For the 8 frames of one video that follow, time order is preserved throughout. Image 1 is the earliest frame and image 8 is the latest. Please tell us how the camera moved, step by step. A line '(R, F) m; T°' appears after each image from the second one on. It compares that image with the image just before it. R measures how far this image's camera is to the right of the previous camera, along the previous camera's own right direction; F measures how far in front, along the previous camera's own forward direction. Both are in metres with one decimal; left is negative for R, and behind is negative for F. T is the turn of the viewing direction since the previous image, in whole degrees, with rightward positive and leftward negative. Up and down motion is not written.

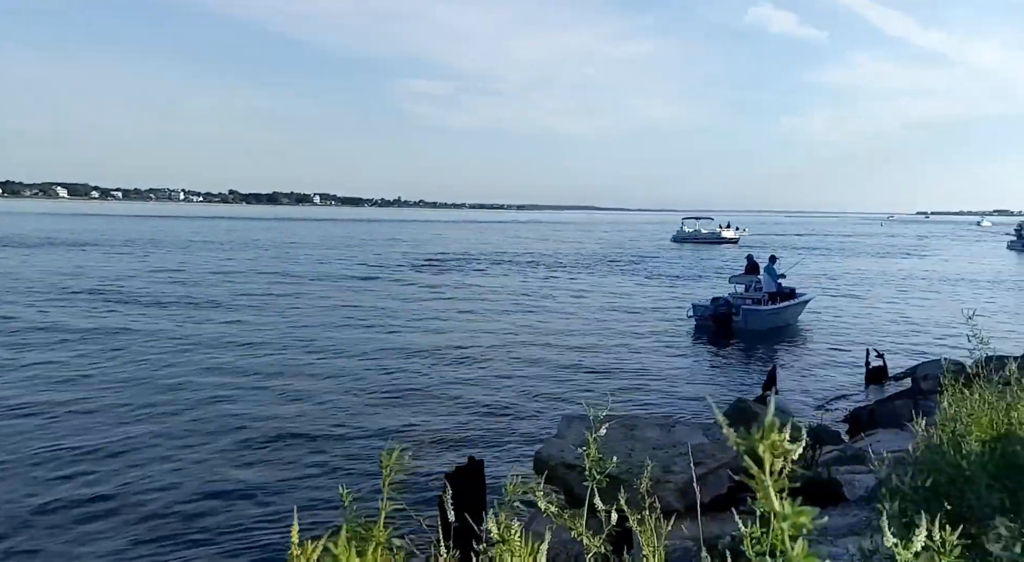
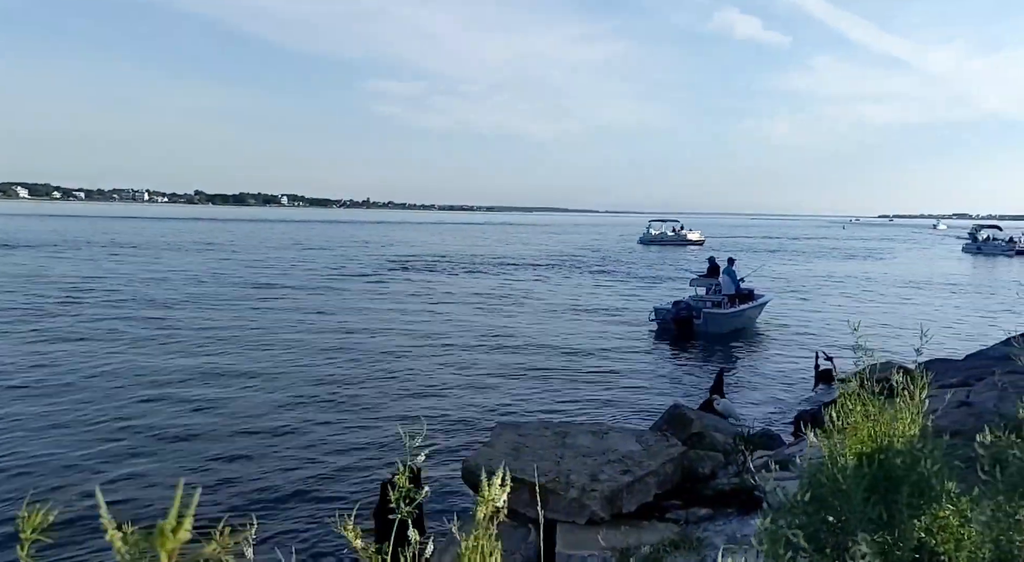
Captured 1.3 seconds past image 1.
(+0.4, 0.0) m; +2°
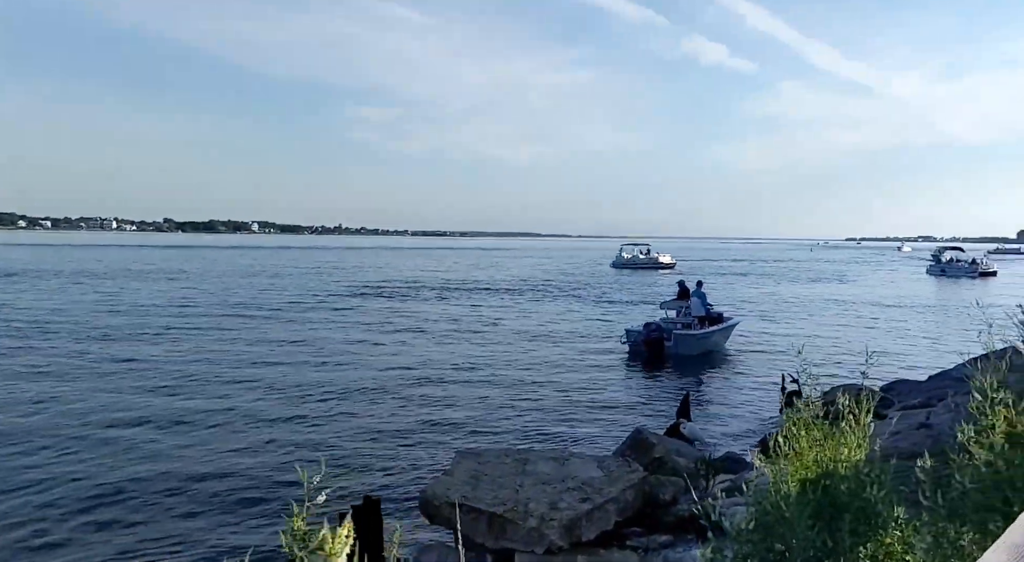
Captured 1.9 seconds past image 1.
(+0.2, +0.1) m; +2°
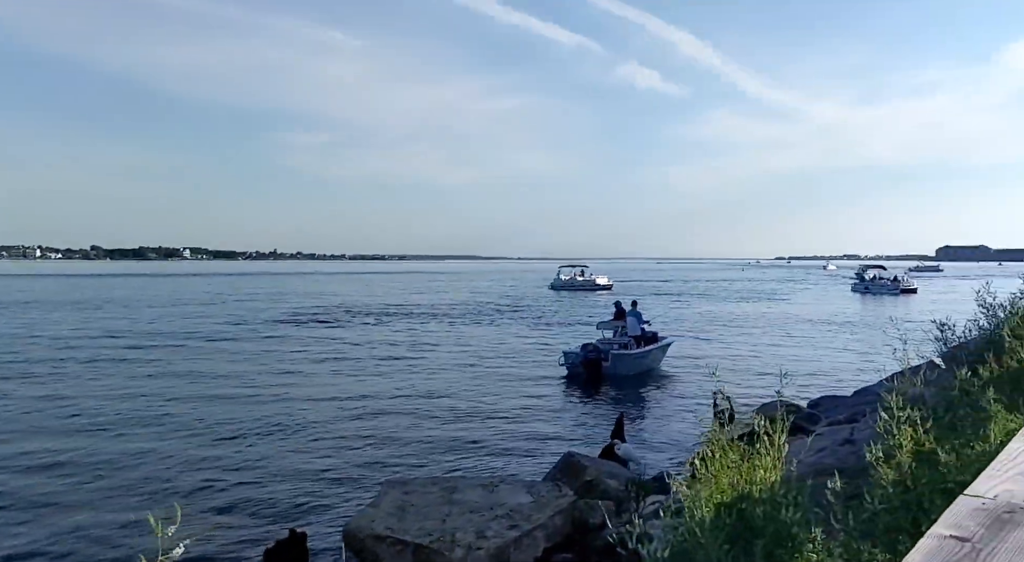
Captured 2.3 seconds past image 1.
(+0.1, +0.1) m; +4°
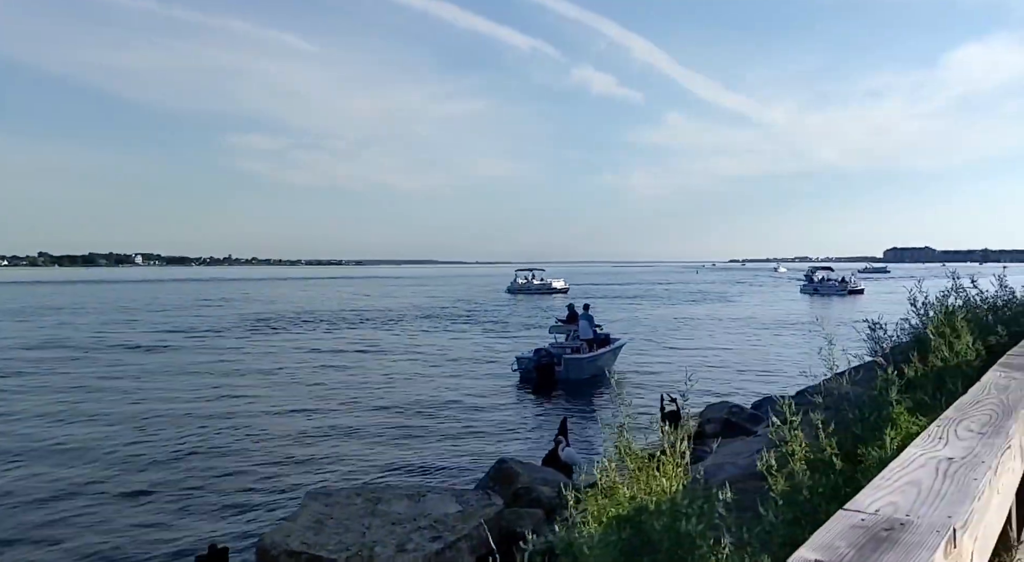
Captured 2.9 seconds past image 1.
(+0.3, +0.3) m; +3°
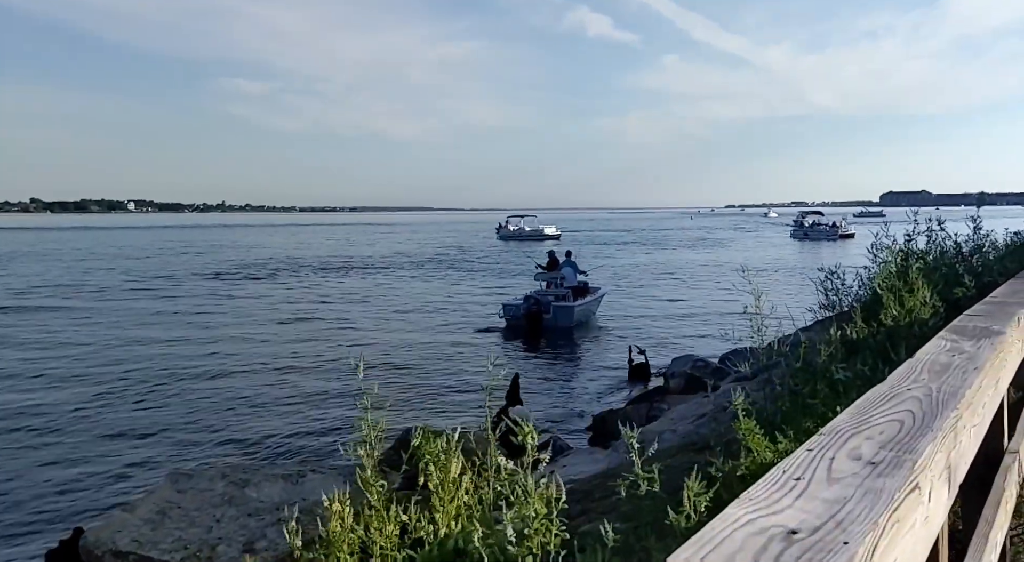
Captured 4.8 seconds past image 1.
(+0.9, +1.2) m; 0°
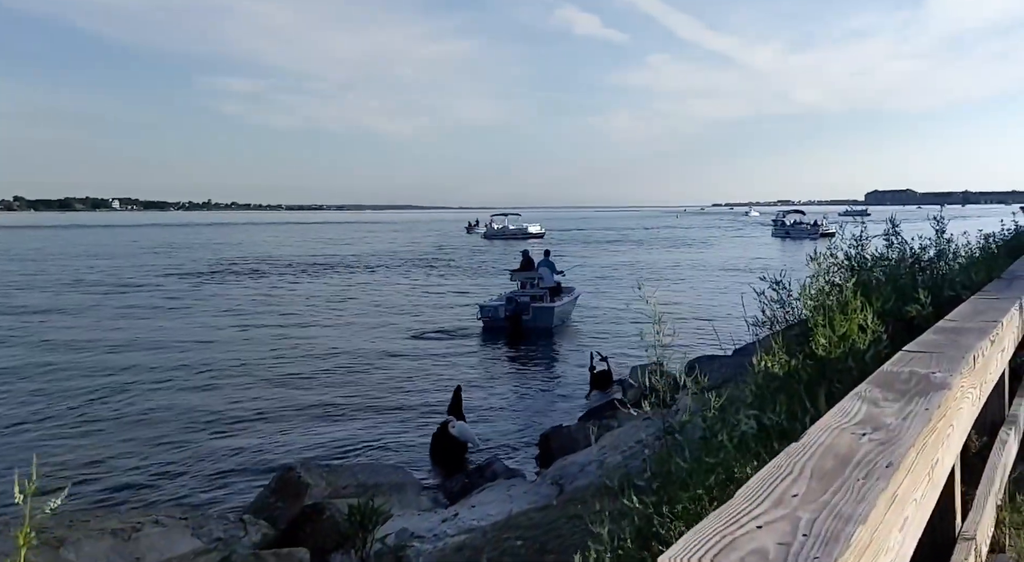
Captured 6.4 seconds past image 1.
(+0.8, +1.2) m; +1°
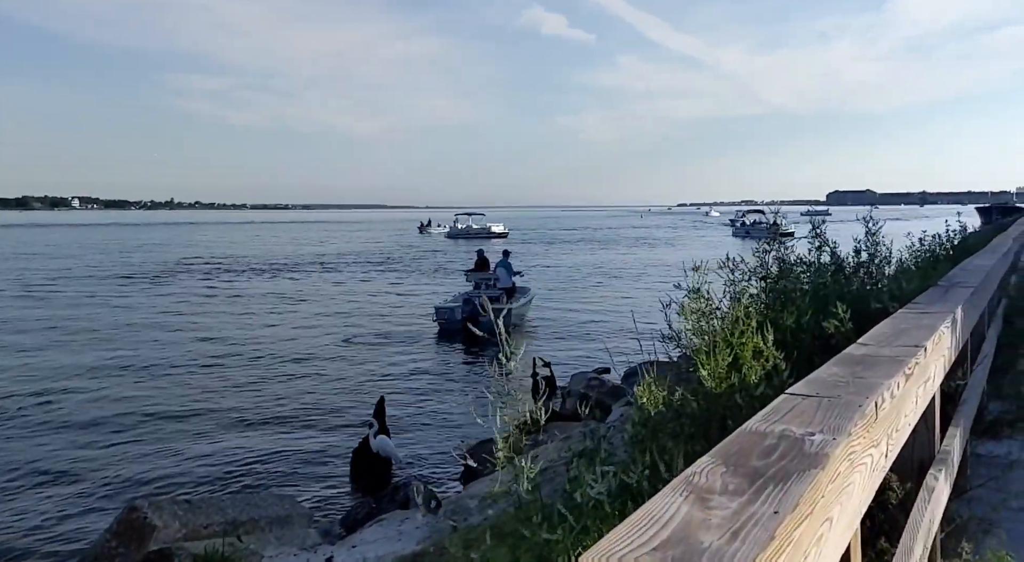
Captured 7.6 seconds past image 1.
(+0.7, +0.9) m; +2°
